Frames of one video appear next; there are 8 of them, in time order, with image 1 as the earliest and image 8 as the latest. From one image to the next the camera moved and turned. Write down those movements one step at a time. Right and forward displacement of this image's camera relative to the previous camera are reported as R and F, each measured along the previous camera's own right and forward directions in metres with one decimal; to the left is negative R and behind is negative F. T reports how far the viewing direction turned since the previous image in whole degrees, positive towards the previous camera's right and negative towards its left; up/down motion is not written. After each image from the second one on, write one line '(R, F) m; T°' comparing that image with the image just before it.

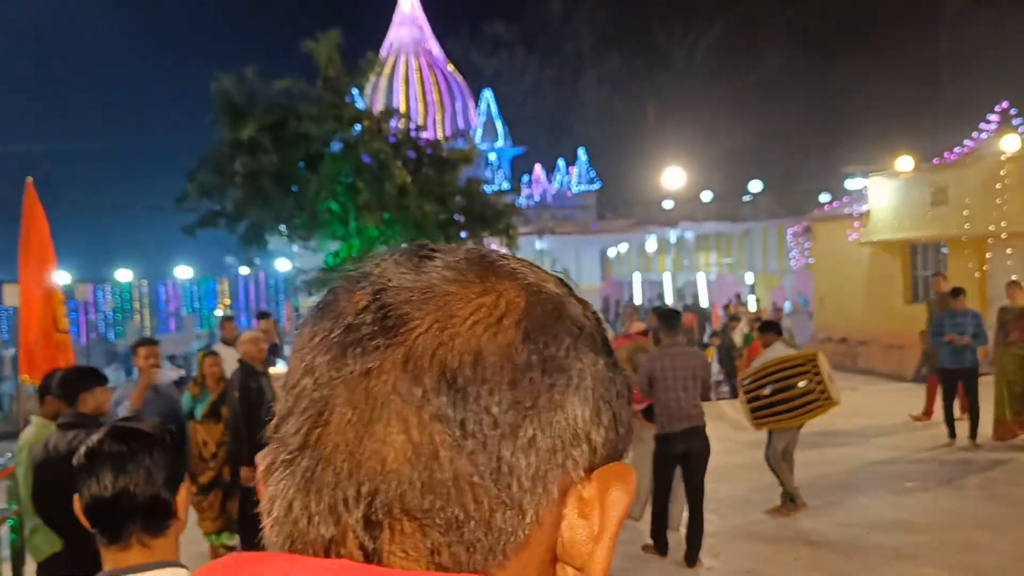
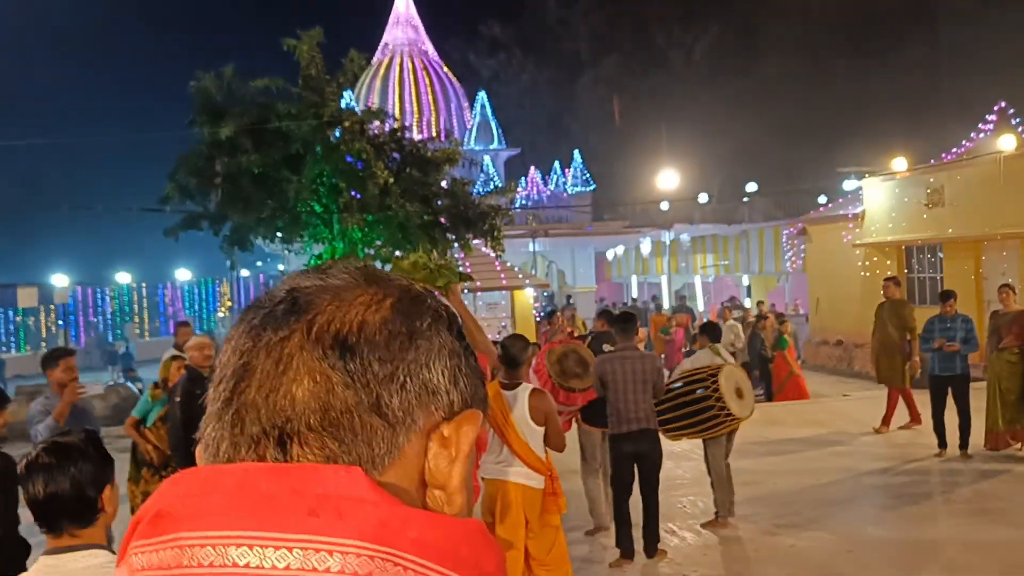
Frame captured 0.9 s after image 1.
(+0.2, +0.2) m; 0°
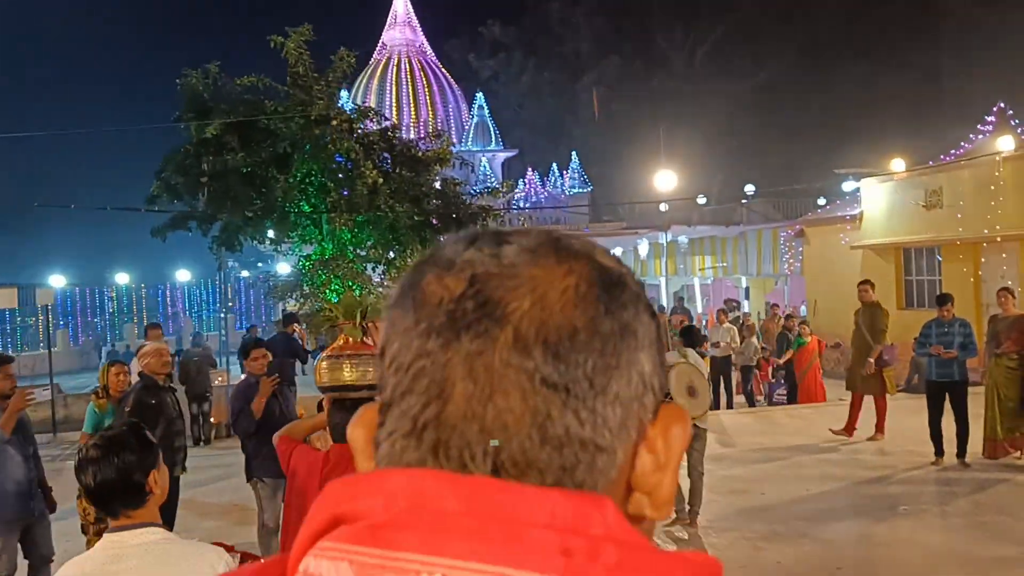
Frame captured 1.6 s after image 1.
(+0.1, +0.2) m; 0°
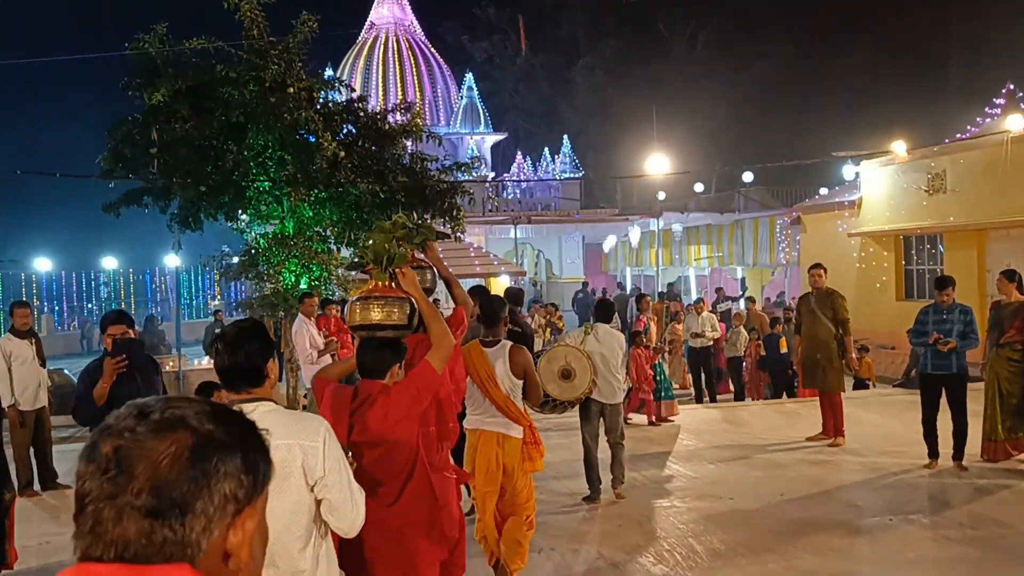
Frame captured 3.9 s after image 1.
(+0.4, +0.6) m; 0°
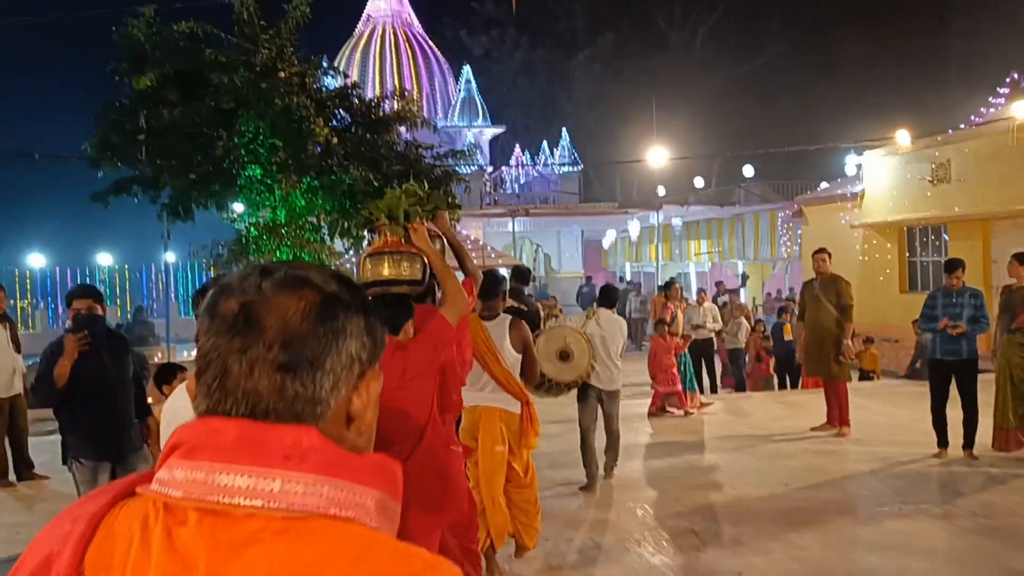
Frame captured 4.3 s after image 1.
(0.0, +0.2) m; 0°
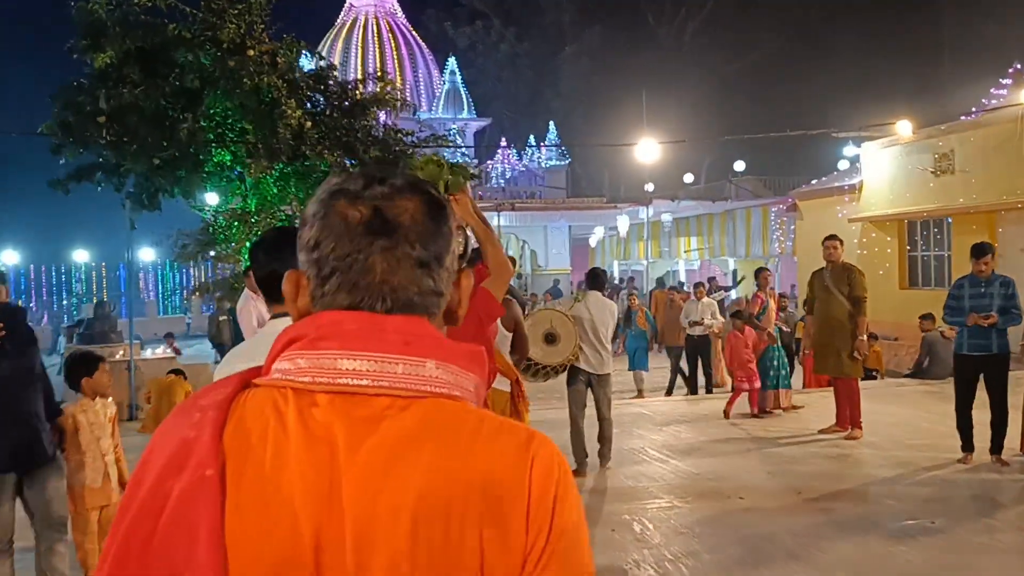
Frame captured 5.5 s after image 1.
(0.0, +0.5) m; +1°
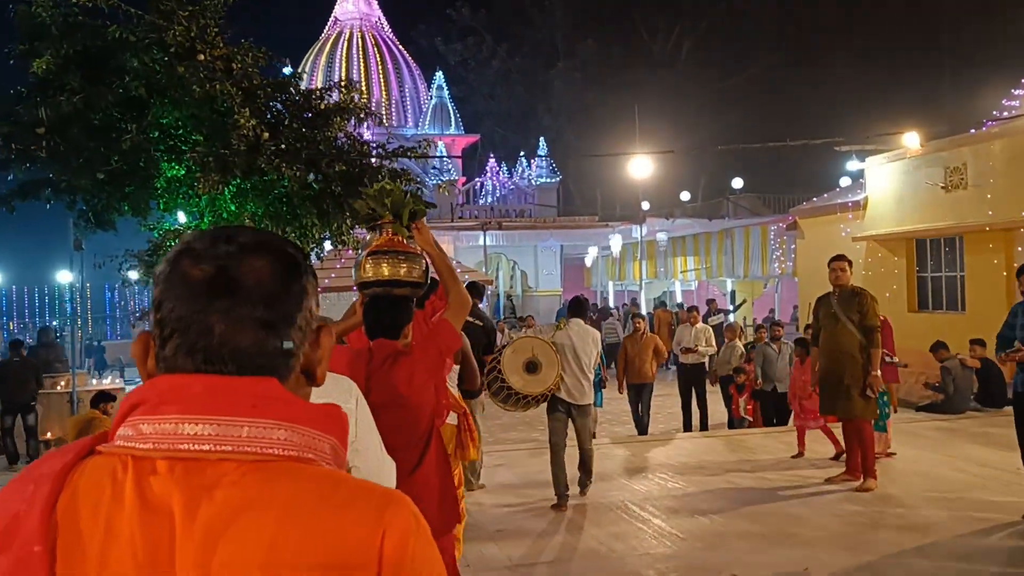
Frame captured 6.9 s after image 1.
(+0.2, +0.7) m; 0°
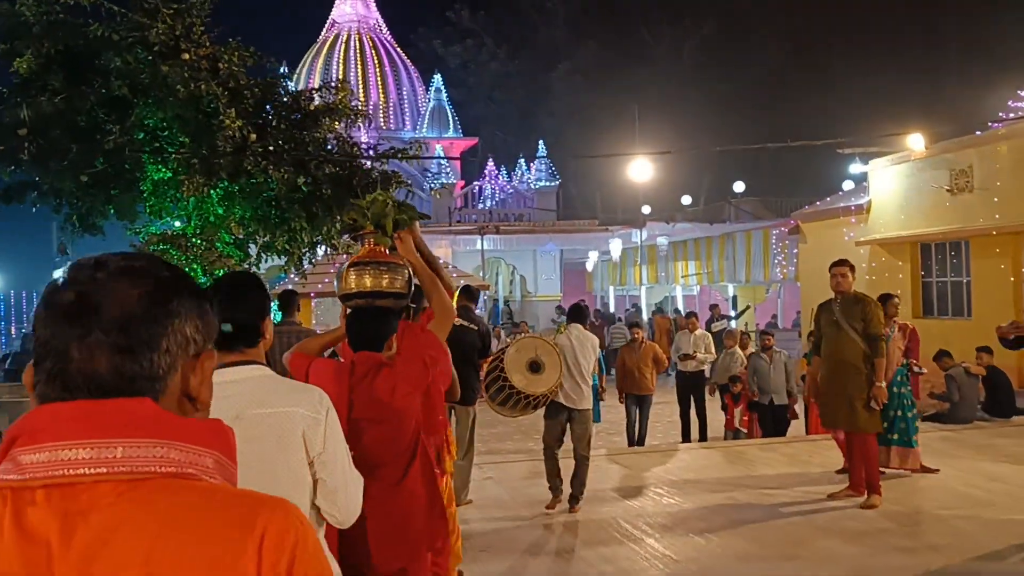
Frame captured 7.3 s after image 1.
(+0.1, +0.2) m; 0°
